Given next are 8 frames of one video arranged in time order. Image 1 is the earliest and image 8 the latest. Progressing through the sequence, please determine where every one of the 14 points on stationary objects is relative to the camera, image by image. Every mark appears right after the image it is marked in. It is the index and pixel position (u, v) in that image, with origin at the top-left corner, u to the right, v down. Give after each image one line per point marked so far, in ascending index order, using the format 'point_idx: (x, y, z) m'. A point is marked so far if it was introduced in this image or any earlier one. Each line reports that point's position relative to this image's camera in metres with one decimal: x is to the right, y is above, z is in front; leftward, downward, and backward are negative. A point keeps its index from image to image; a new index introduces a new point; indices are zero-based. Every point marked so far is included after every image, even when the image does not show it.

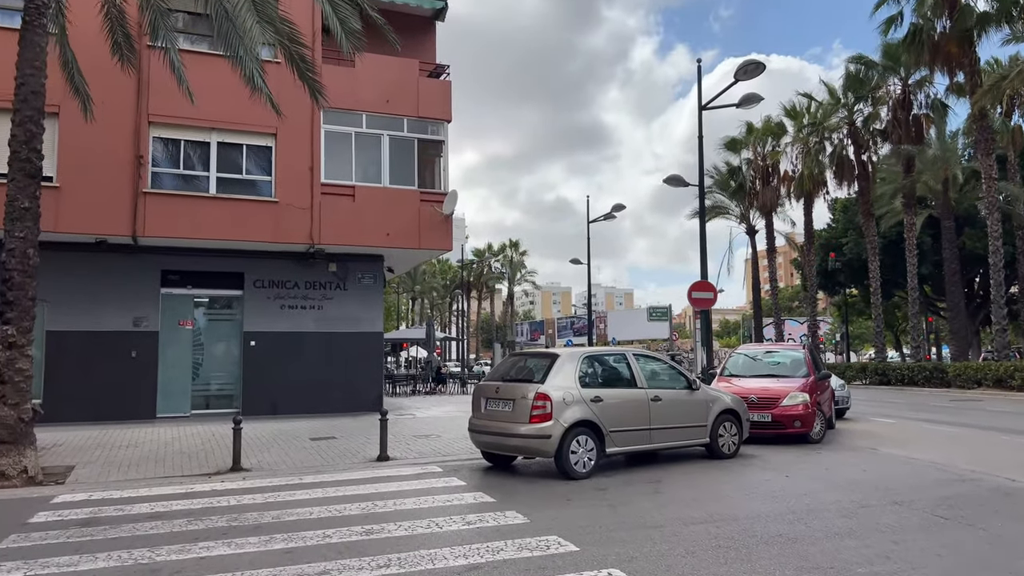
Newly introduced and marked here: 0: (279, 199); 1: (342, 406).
0: (-4.8, +1.9, +16.1) m
1: (-3.8, -2.7, +17.5) m
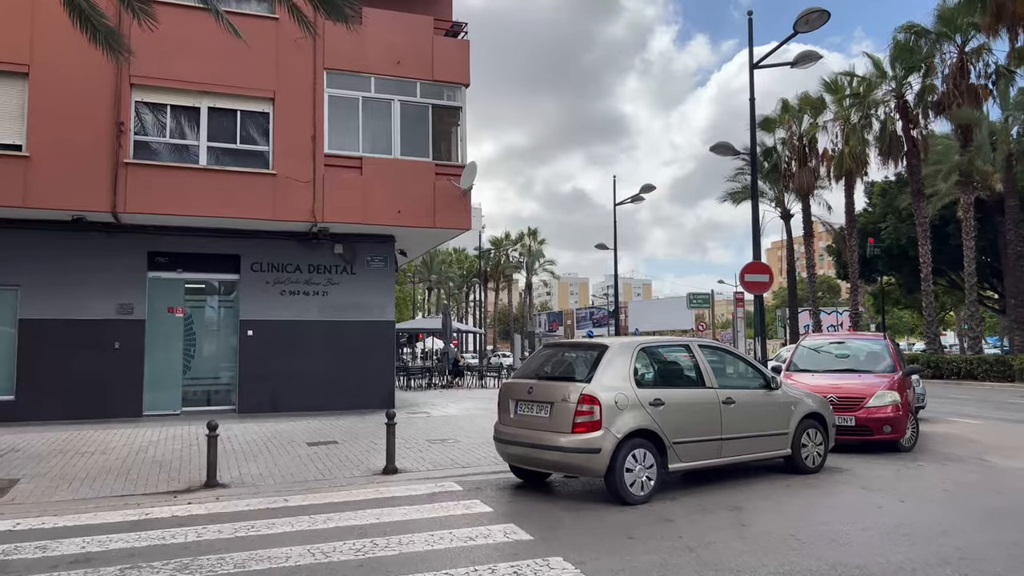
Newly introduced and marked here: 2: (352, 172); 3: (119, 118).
0: (-4.4, +2.2, +14.4) m
1: (-3.3, -2.3, +15.8) m
2: (-3.1, +2.2, +14.9) m
3: (-6.8, +3.0, +13.5) m
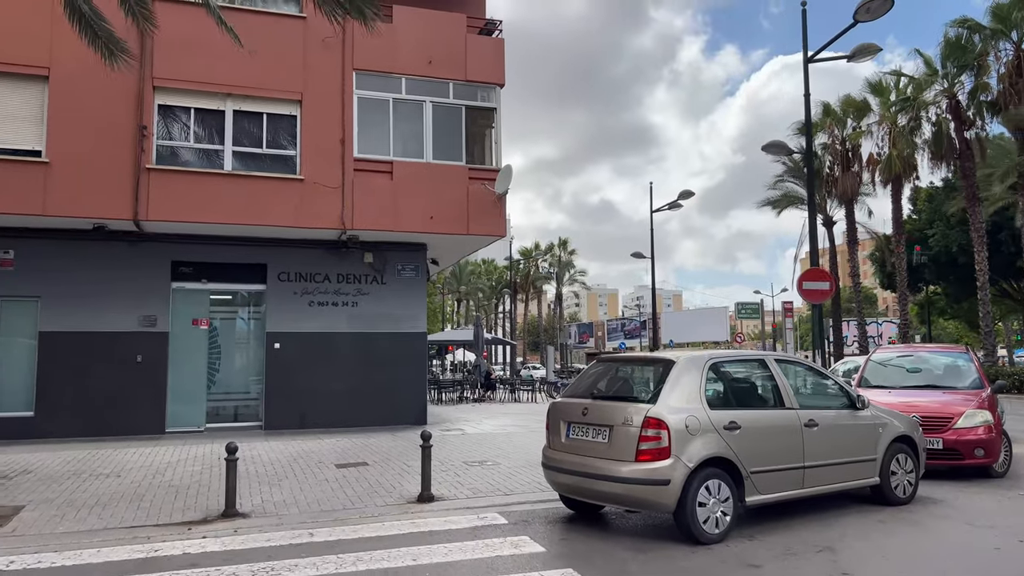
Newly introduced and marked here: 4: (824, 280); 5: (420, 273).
0: (-3.7, +2.0, +13.8) m
1: (-2.5, -2.5, +15.1) m
2: (-2.4, +2.0, +14.3) m
3: (-6.2, +2.8, +13.0) m
4: (+5.2, +0.1, +12.8) m
5: (-1.9, +0.3, +15.6) m
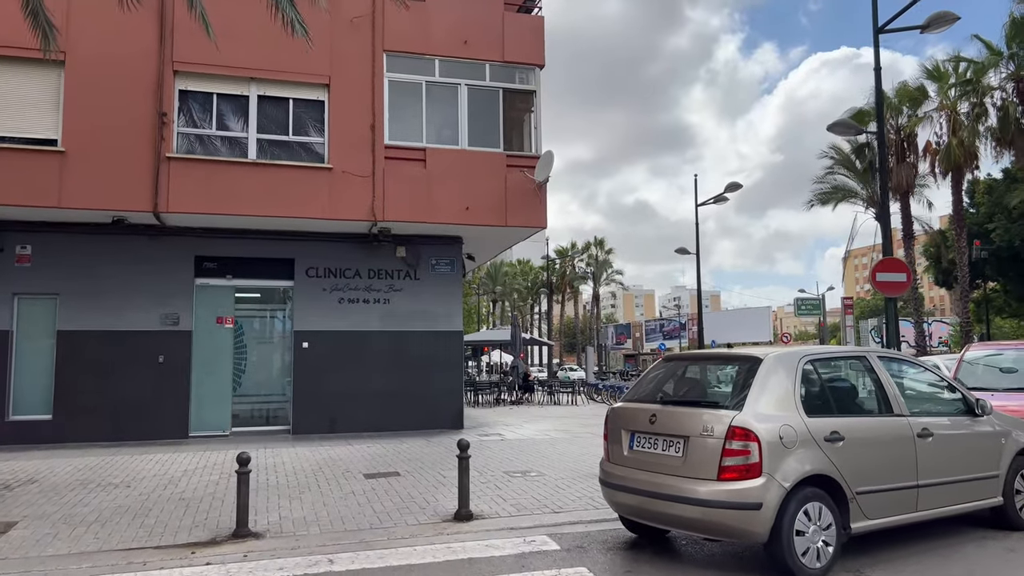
0: (-3.0, +2.1, +13.0) m
1: (-1.8, -2.5, +14.2) m
2: (-1.7, +2.1, +13.4) m
3: (-5.5, +2.8, +12.3) m
4: (+5.8, +0.2, +11.6) m
5: (-1.1, +0.4, +14.7) m
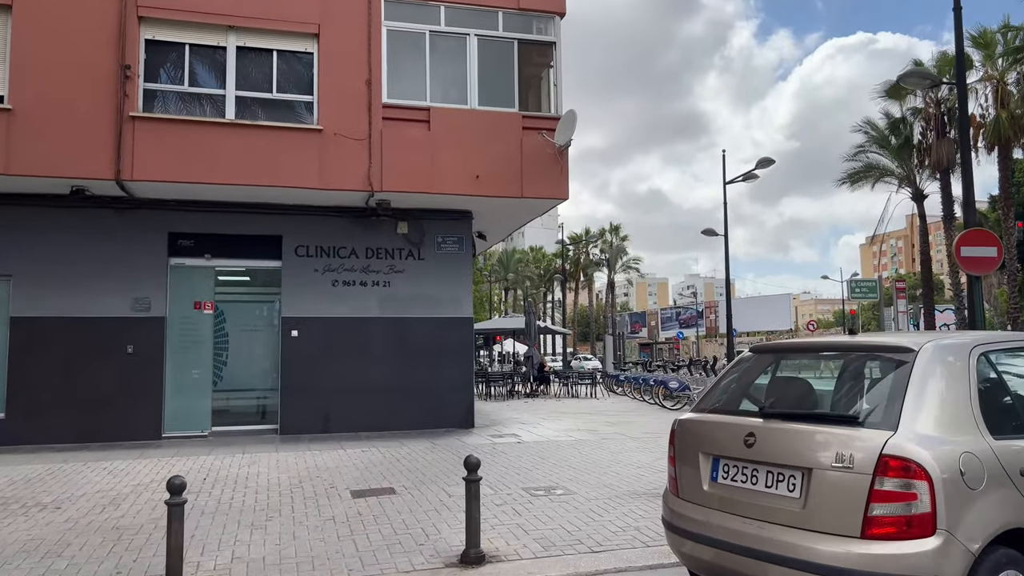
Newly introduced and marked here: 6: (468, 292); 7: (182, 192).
0: (-2.7, +2.4, +11.3) m
1: (-1.5, -2.2, +12.6) m
2: (-1.4, +2.4, +11.7) m
3: (-5.3, +3.1, +10.6) m
4: (+6.0, +0.5, +9.8) m
5: (-0.8, +0.7, +13.0) m
6: (-0.7, -0.1, +13.0) m
7: (-4.8, +1.4, +11.3) m
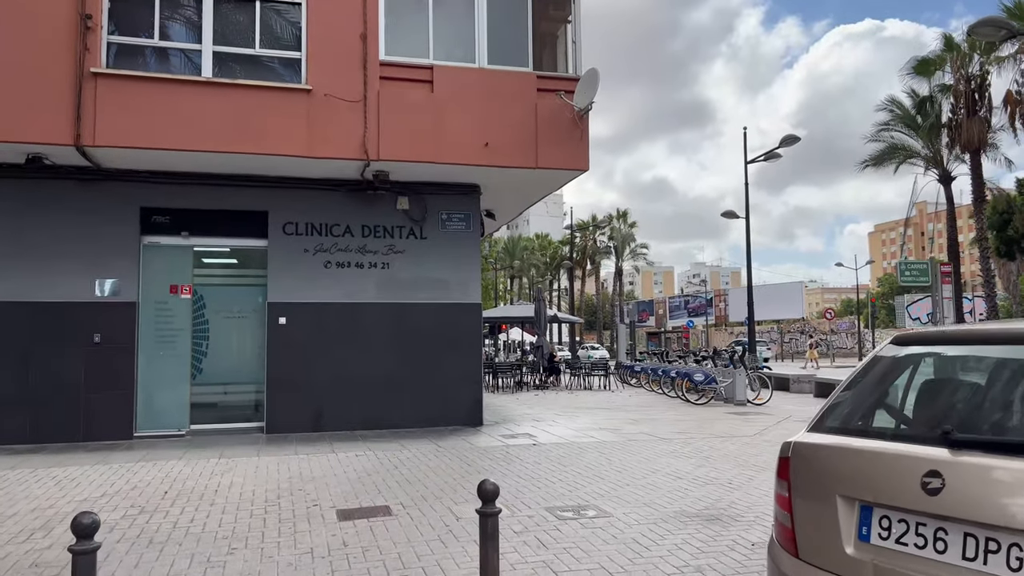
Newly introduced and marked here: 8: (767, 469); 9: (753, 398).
0: (-2.6, +2.6, +10.0) m
1: (-1.3, -1.9, +11.3) m
2: (-1.2, +2.7, +10.4) m
3: (-5.1, +3.3, +9.3) m
4: (+6.2, +0.7, +8.5) m
5: (-0.6, +1.0, +11.7) m
6: (-0.6, +0.2, +11.7) m
7: (-4.6, +1.6, +10.0) m
8: (+2.5, -1.8, +7.7) m
9: (+4.6, -2.1, +14.9) m
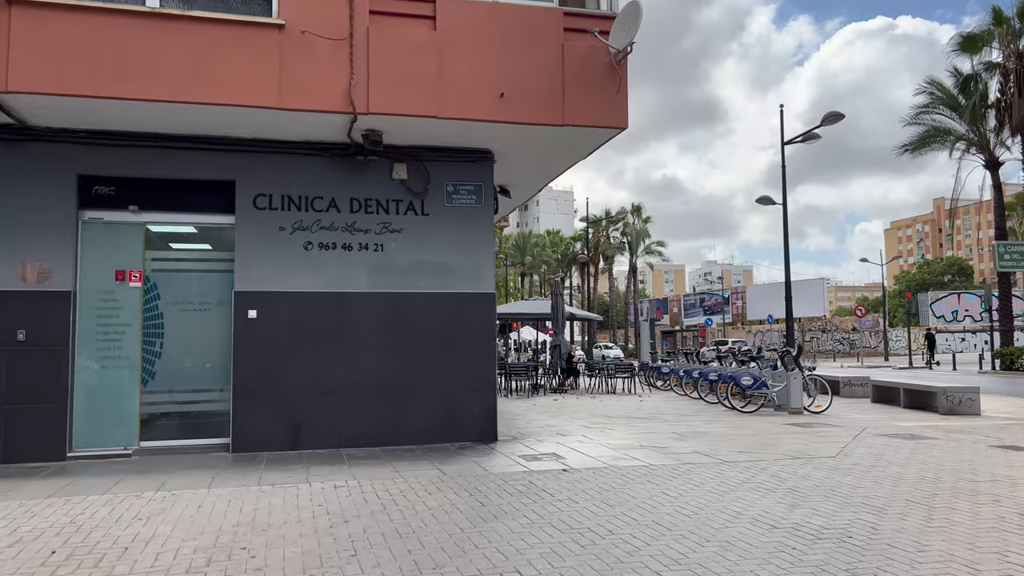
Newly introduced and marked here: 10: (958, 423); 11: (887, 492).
0: (-2.3, +2.8, +8.0) m
1: (-1.0, -1.7, +9.3) m
2: (-1.0, +2.8, +8.4) m
3: (-4.9, +3.5, +7.4) m
4: (+6.4, +0.9, +6.4) m
5: (-0.4, +1.1, +9.7) m
6: (-0.3, +0.4, +9.8) m
7: (-4.4, +1.8, +8.0) m
8: (+2.7, -1.6, +5.6) m
9: (+4.9, -1.9, +12.9) m
10: (+6.4, -1.9, +11.1) m
11: (+3.1, -1.7, +6.3) m
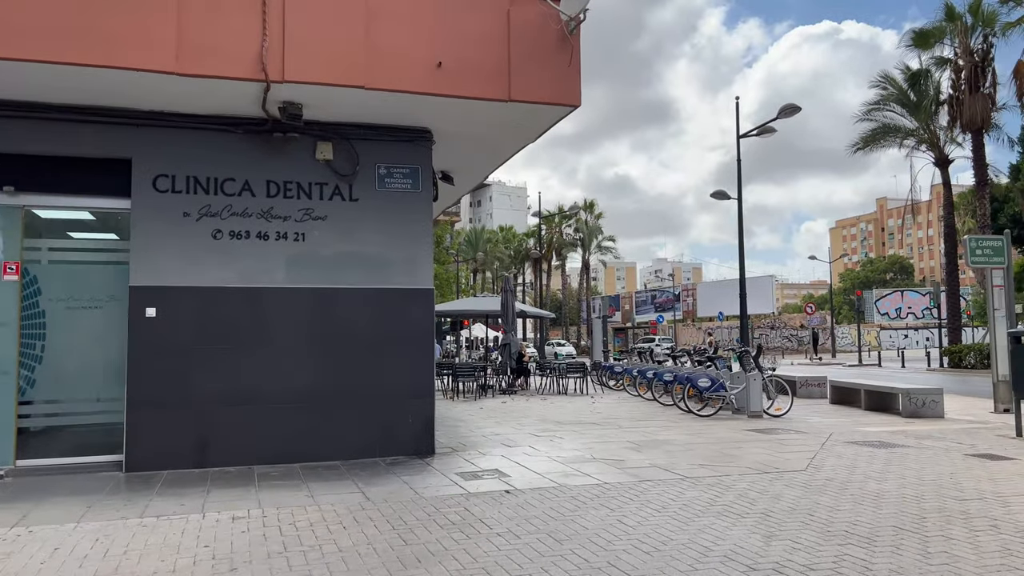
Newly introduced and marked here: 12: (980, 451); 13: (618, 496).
0: (-2.9, +2.8, +6.9) m
1: (-1.7, -1.7, +8.3) m
2: (-1.6, +2.9, +7.3) m
3: (-5.4, +3.6, +6.1) m
4: (+5.9, +0.9, +5.8) m
5: (-1.0, +1.2, +8.7) m
6: (-1.0, +0.4, +8.8) m
7: (-5.0, +1.9, +6.8) m
8: (+2.3, -1.6, +4.8) m
9: (+4.1, -1.9, +12.2) m
10: (+5.6, -1.9, +10.6) m
11: (+2.6, -1.6, +5.6) m
12: (+5.3, -1.8, +8.7) m
13: (+0.9, -1.7, +6.3) m
